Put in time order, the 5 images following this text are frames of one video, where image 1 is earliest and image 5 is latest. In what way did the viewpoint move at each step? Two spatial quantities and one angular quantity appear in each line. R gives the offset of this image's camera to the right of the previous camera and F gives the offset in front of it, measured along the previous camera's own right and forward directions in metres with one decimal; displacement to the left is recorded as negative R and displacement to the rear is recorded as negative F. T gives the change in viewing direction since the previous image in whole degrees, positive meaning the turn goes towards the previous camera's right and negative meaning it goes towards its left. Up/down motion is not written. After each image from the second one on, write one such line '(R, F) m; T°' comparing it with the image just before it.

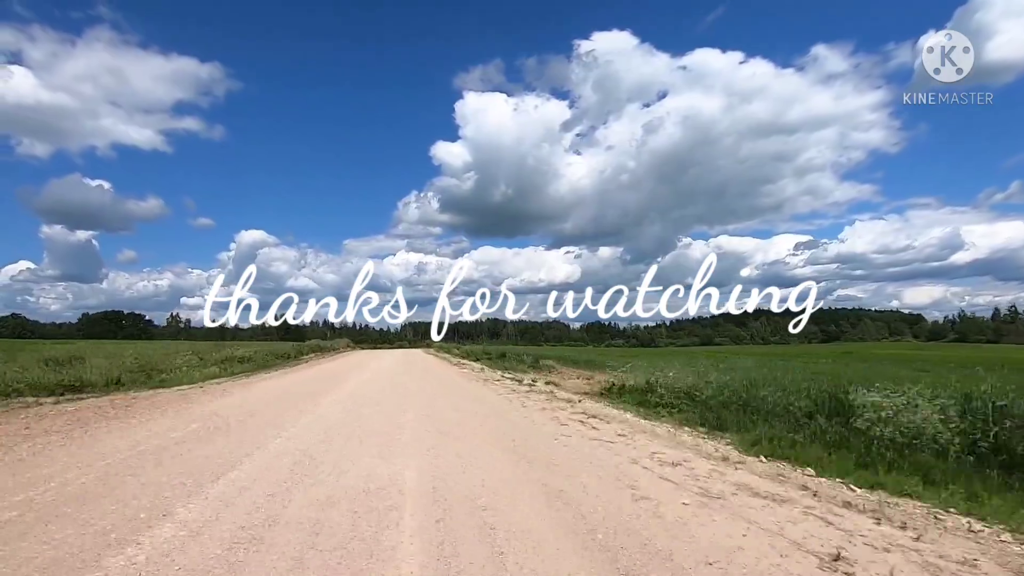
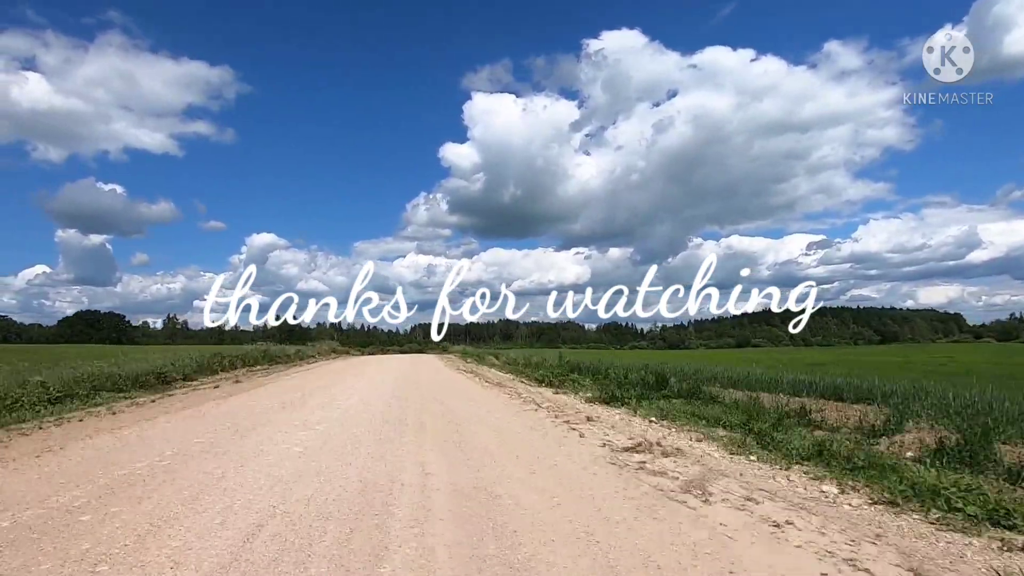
(-0.5, +2.7) m; -1°
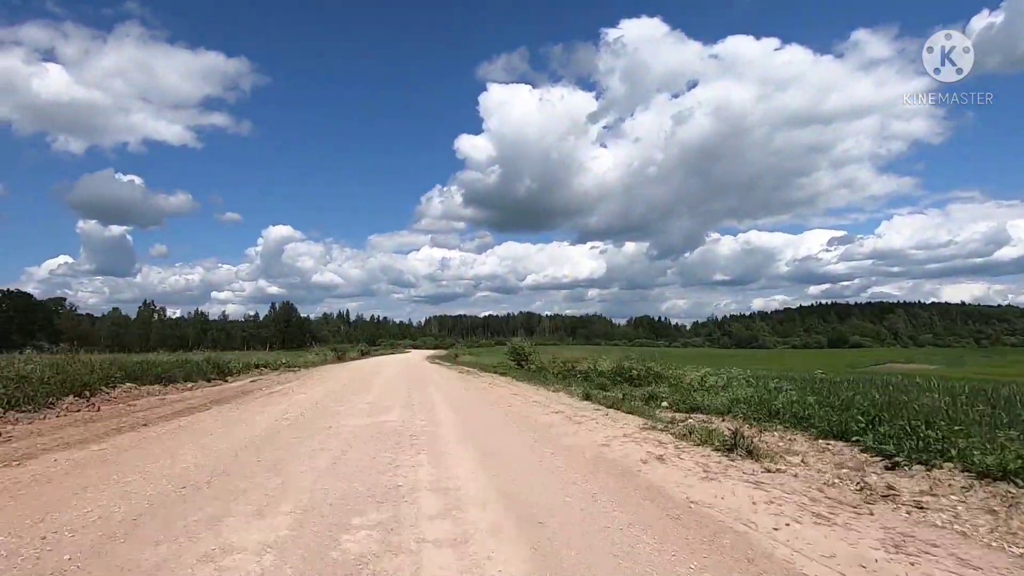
(-1.2, +6.3) m; -1°
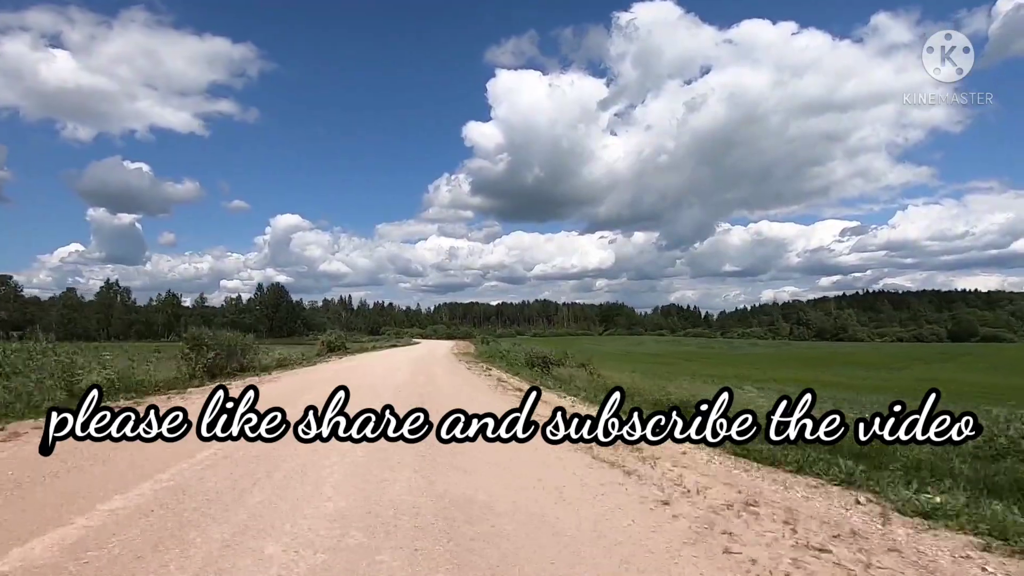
(-1.1, +5.6) m; -1°
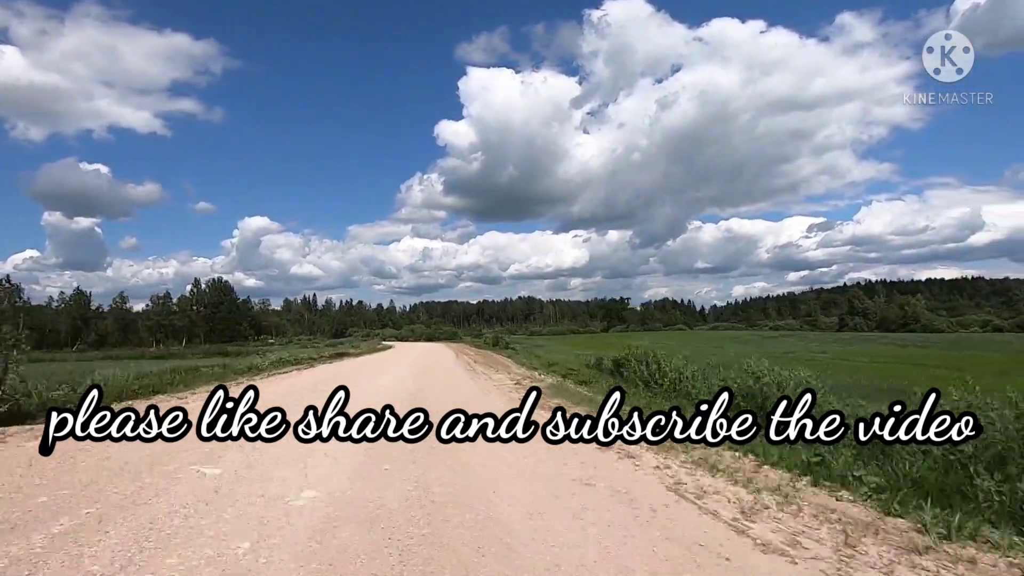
(-0.9, +5.3) m; +3°
